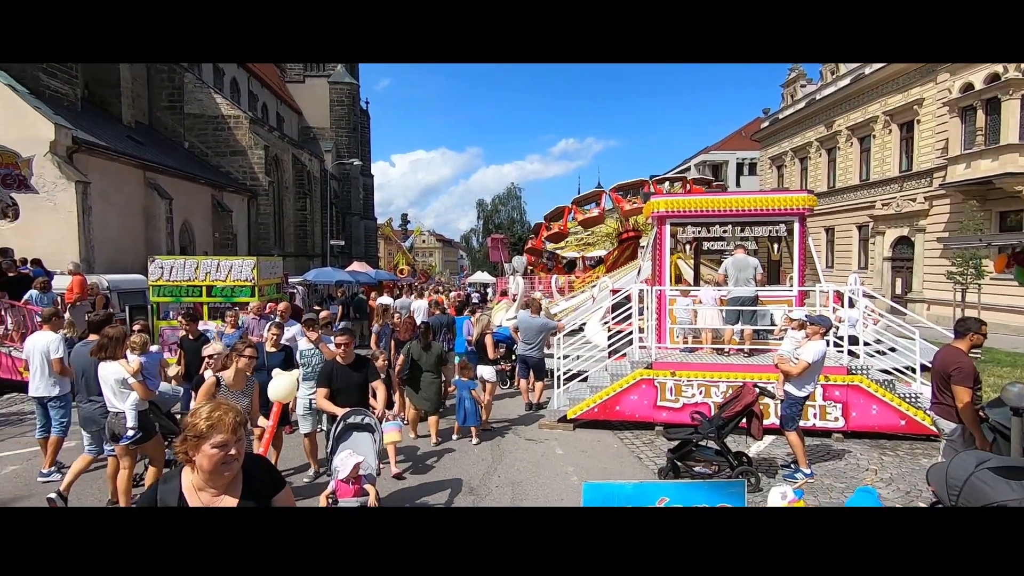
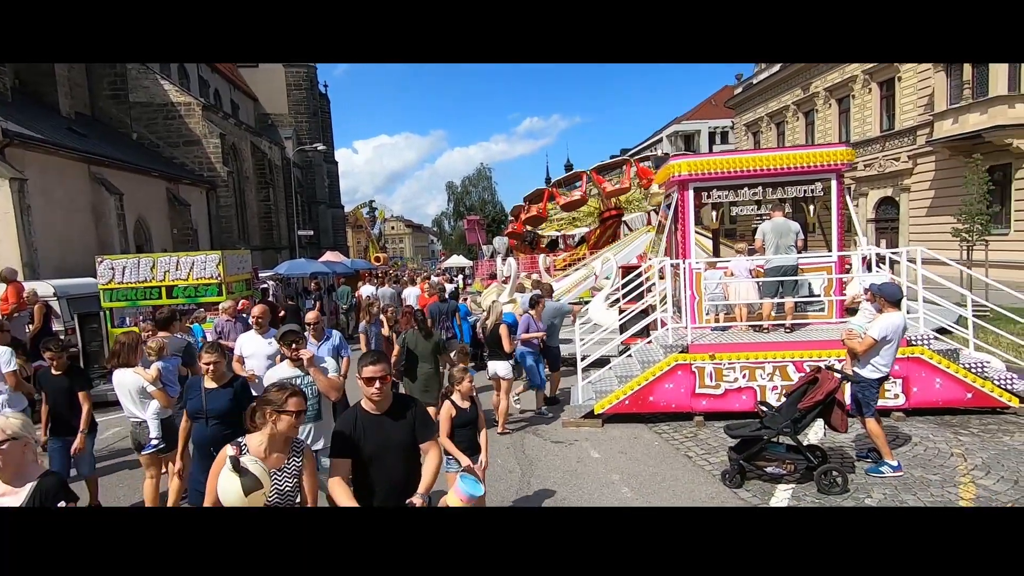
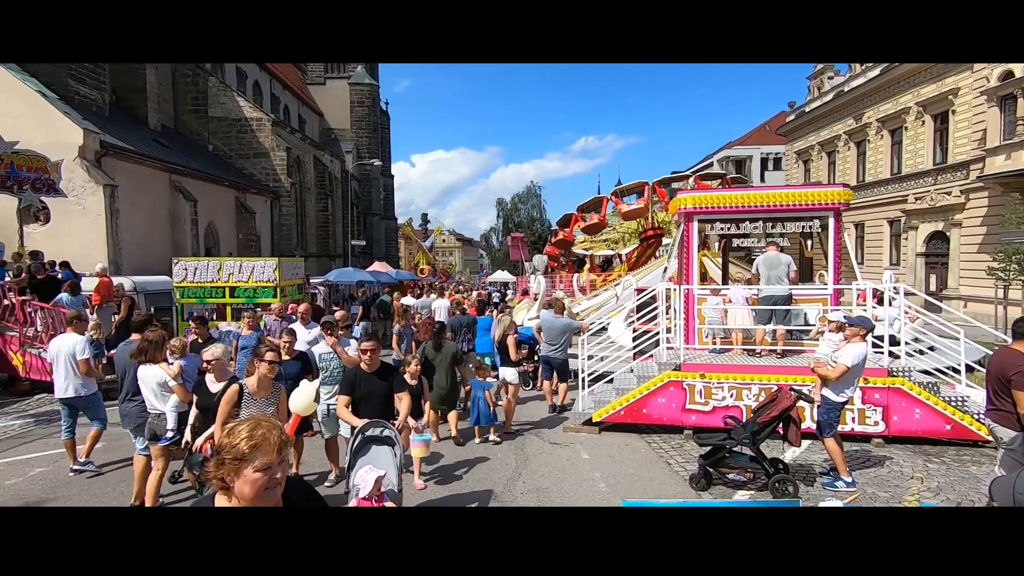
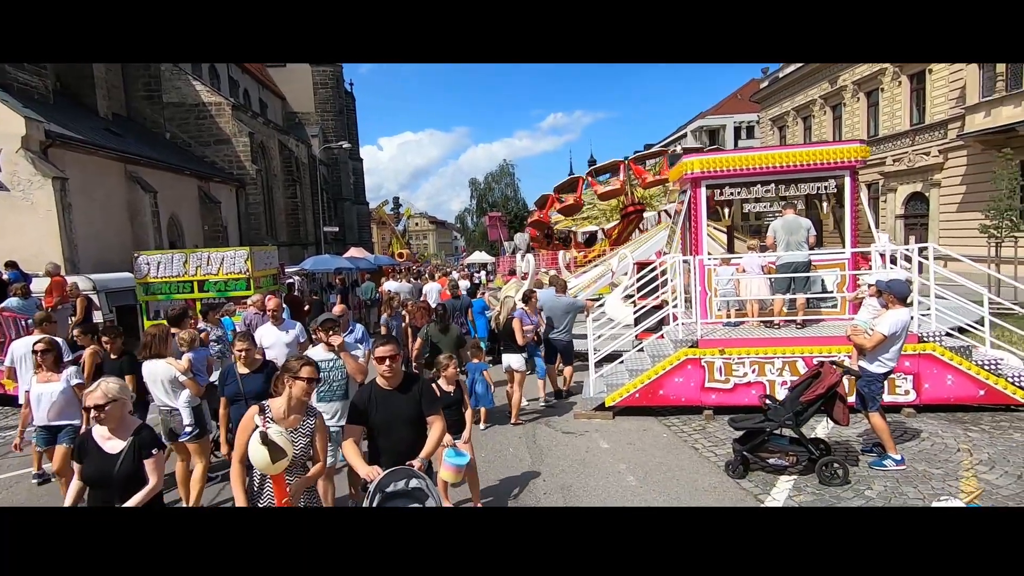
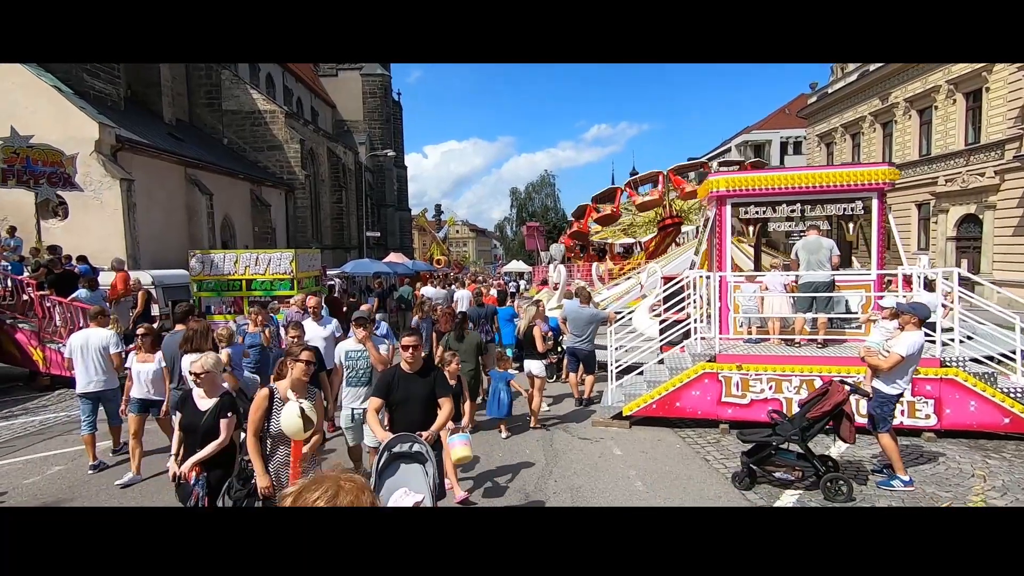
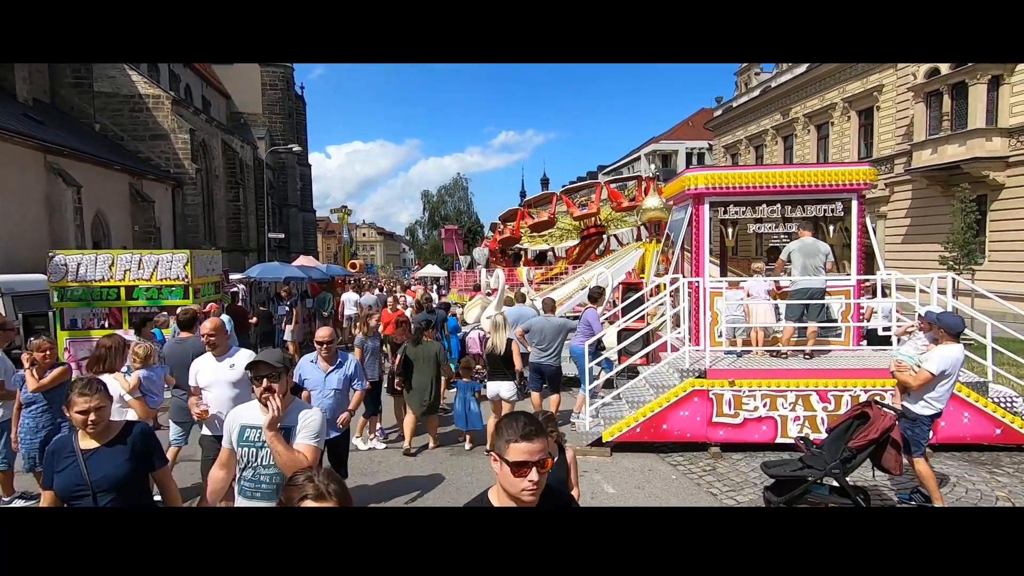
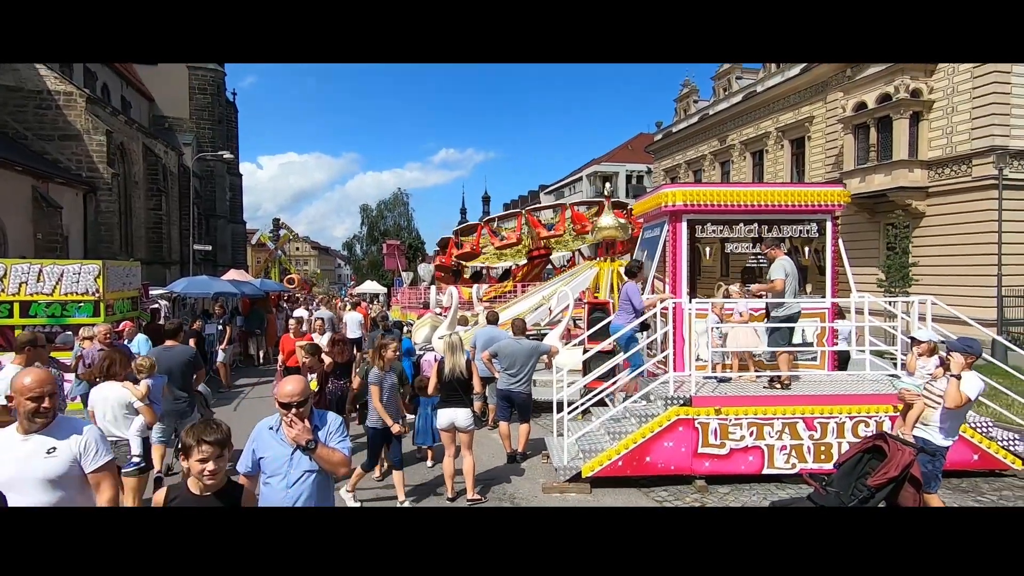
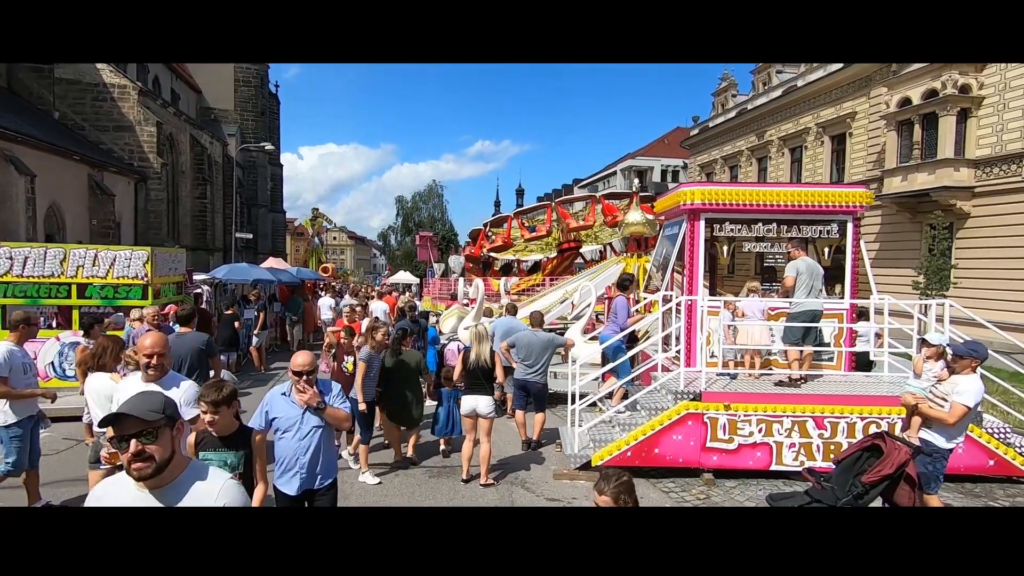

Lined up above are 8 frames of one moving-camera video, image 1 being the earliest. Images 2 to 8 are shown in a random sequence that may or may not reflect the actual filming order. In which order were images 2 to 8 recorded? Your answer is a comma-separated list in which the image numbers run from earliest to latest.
3, 5, 4, 2, 6, 8, 7
